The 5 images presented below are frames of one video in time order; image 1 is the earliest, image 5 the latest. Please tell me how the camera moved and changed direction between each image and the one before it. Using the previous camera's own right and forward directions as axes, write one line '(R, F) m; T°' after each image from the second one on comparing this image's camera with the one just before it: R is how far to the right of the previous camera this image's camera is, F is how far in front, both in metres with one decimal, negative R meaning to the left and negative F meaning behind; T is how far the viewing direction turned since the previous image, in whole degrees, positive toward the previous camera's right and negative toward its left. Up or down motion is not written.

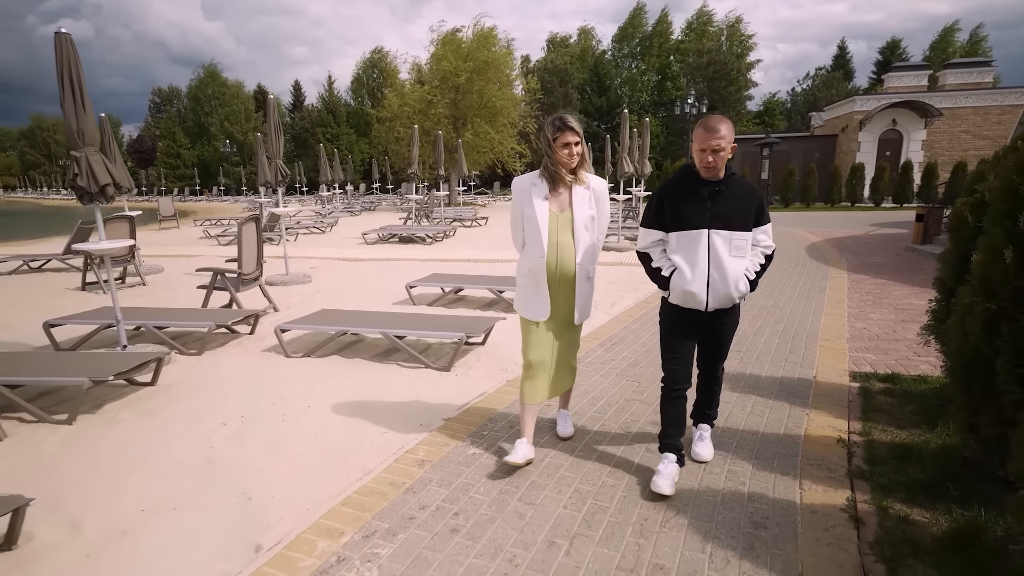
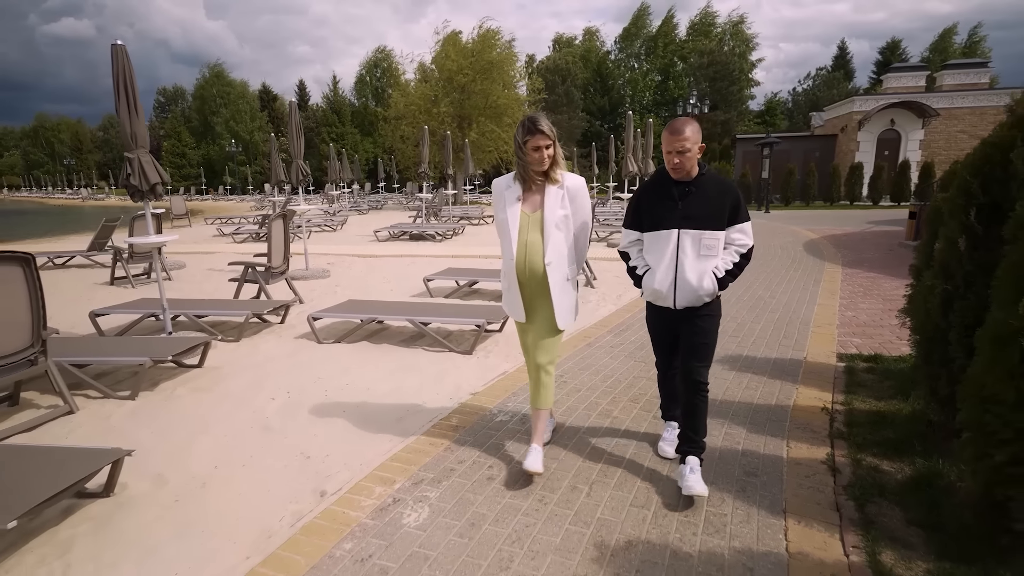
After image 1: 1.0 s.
(-0.1, -0.4) m; 0°
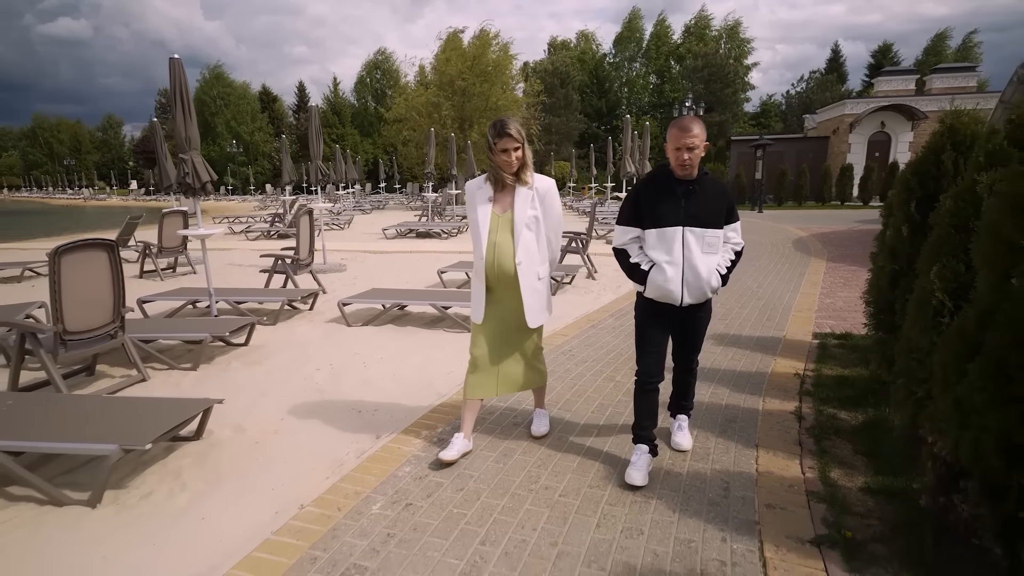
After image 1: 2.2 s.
(-0.2, -0.6) m; 0°
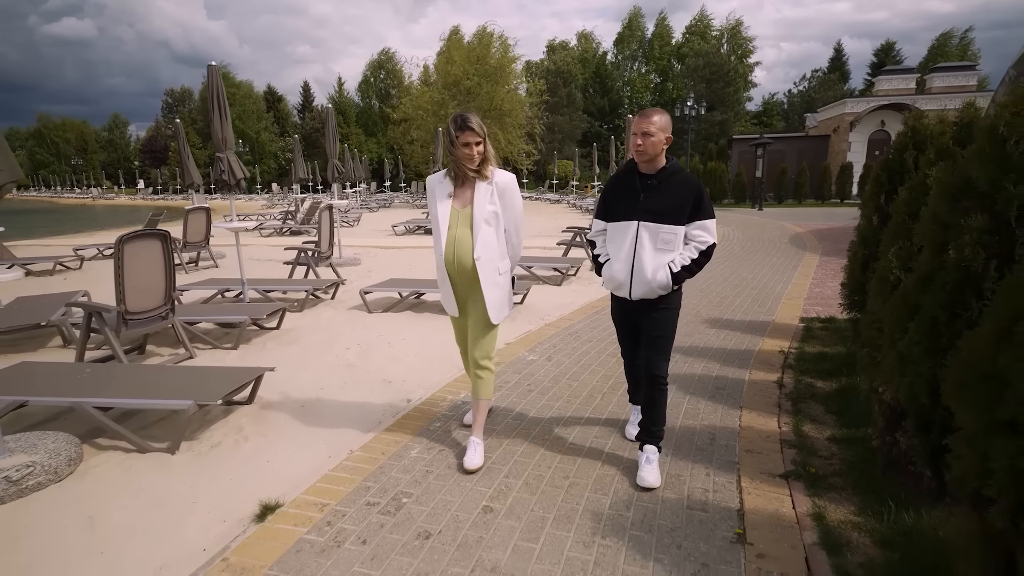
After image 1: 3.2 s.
(-0.1, -0.5) m; 0°
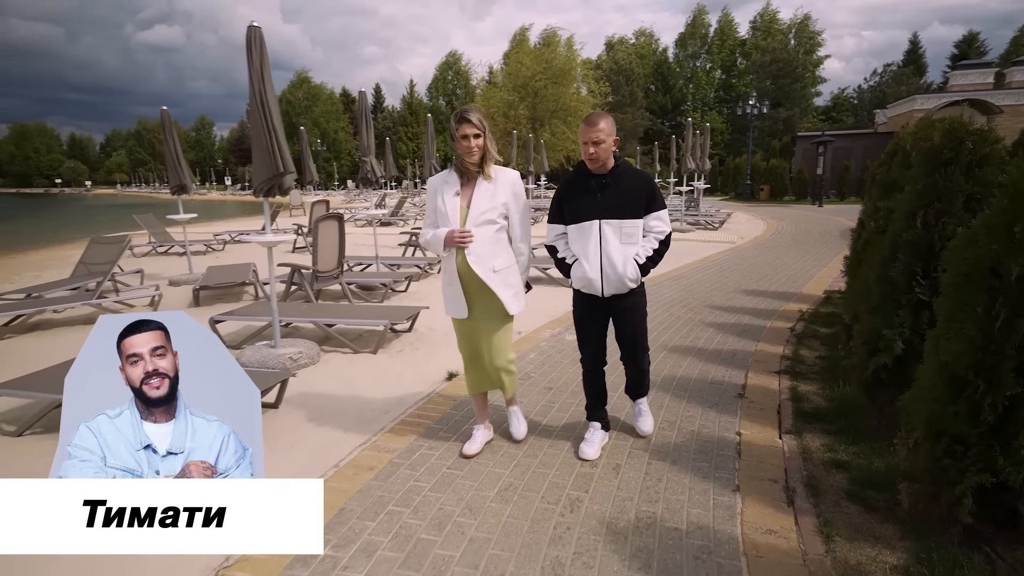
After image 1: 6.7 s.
(-0.2, -1.7) m; -6°
